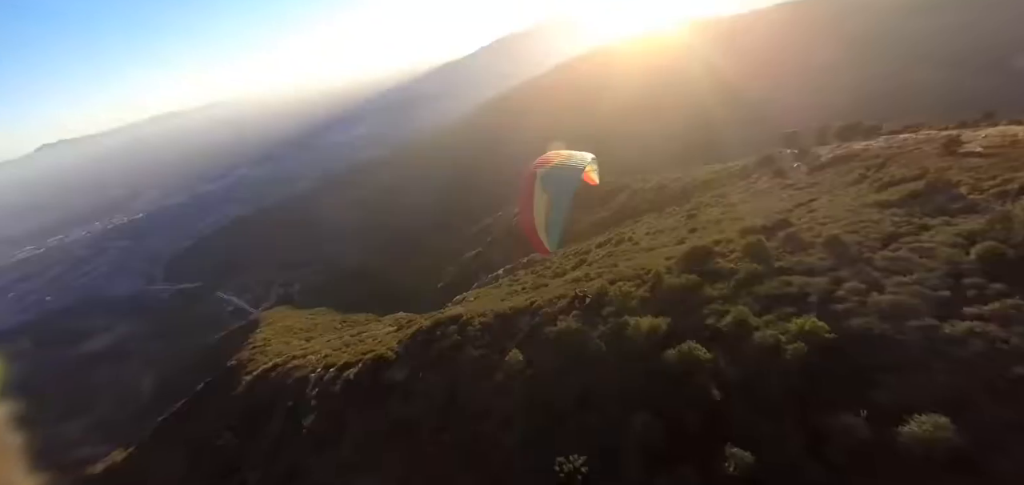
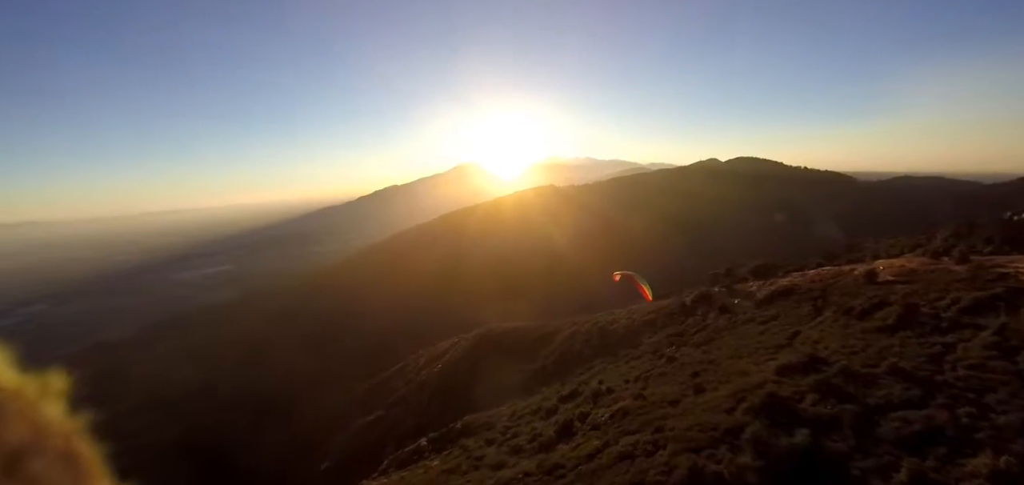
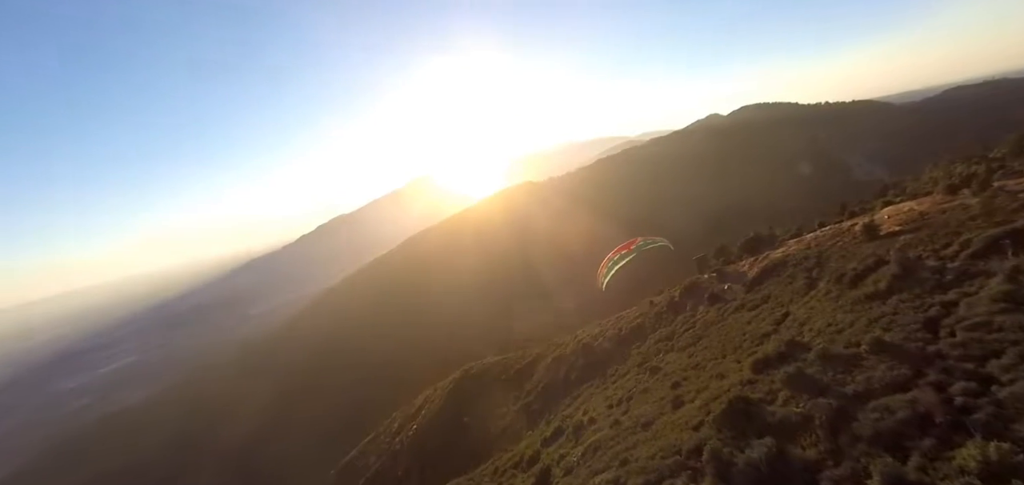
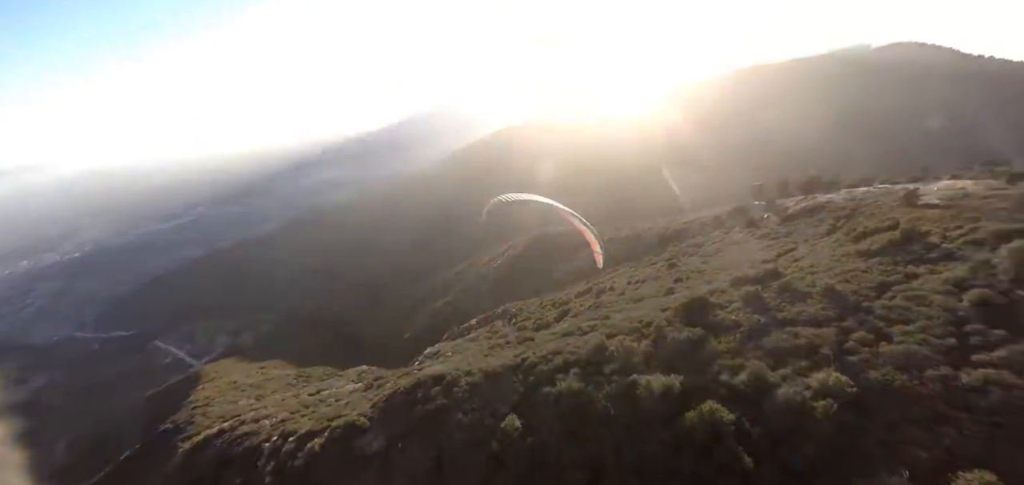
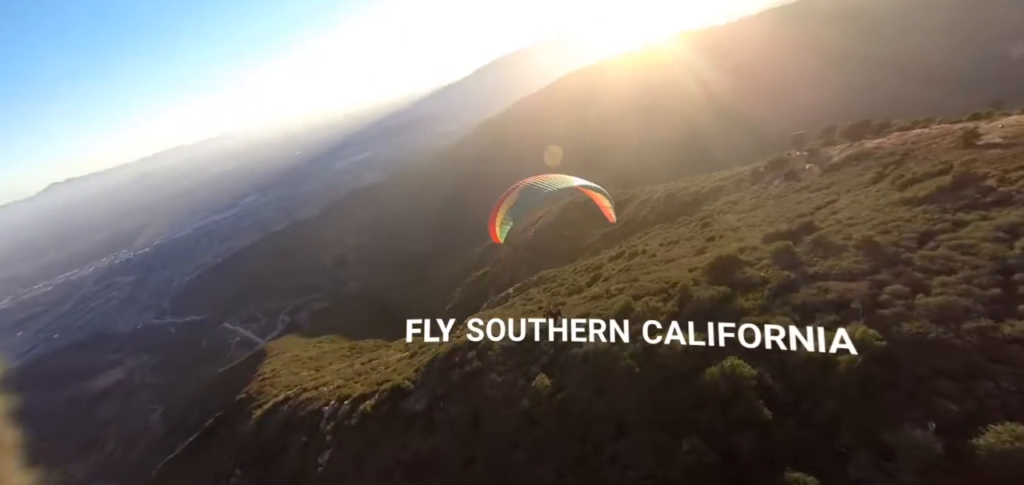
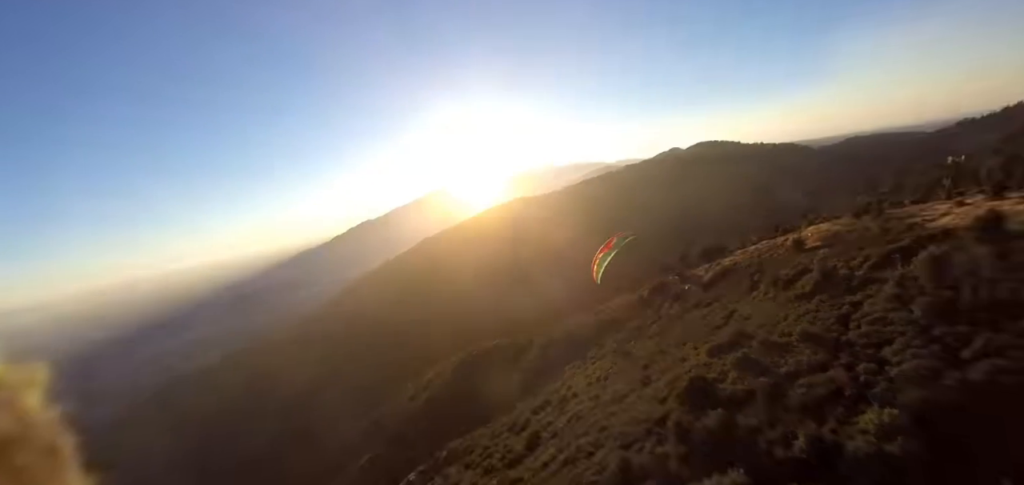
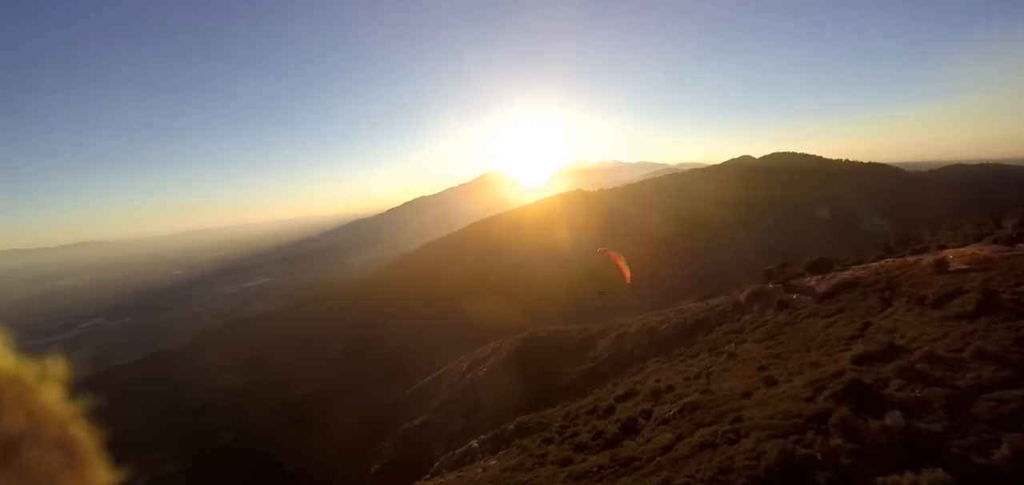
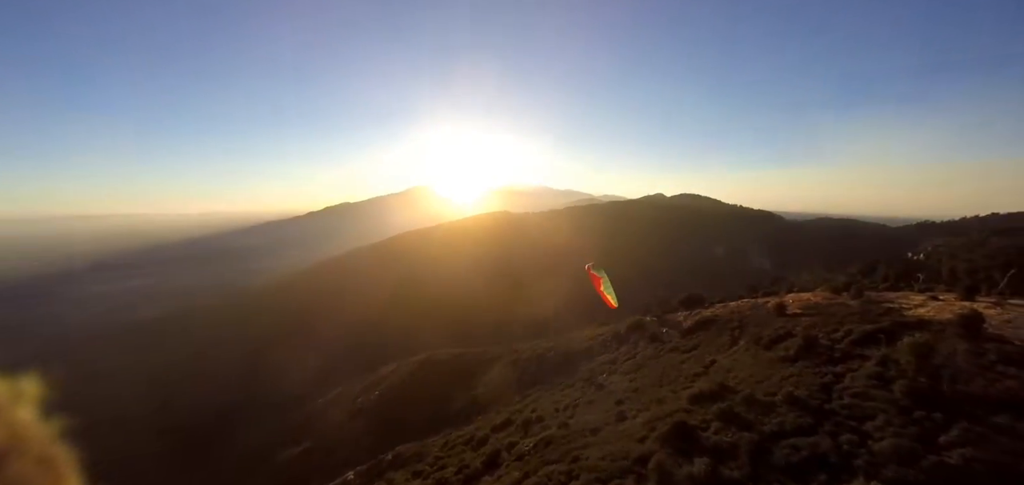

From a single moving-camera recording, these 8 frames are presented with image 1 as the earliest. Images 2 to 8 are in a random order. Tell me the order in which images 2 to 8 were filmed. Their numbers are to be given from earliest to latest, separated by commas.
5, 4, 3, 6, 8, 2, 7
